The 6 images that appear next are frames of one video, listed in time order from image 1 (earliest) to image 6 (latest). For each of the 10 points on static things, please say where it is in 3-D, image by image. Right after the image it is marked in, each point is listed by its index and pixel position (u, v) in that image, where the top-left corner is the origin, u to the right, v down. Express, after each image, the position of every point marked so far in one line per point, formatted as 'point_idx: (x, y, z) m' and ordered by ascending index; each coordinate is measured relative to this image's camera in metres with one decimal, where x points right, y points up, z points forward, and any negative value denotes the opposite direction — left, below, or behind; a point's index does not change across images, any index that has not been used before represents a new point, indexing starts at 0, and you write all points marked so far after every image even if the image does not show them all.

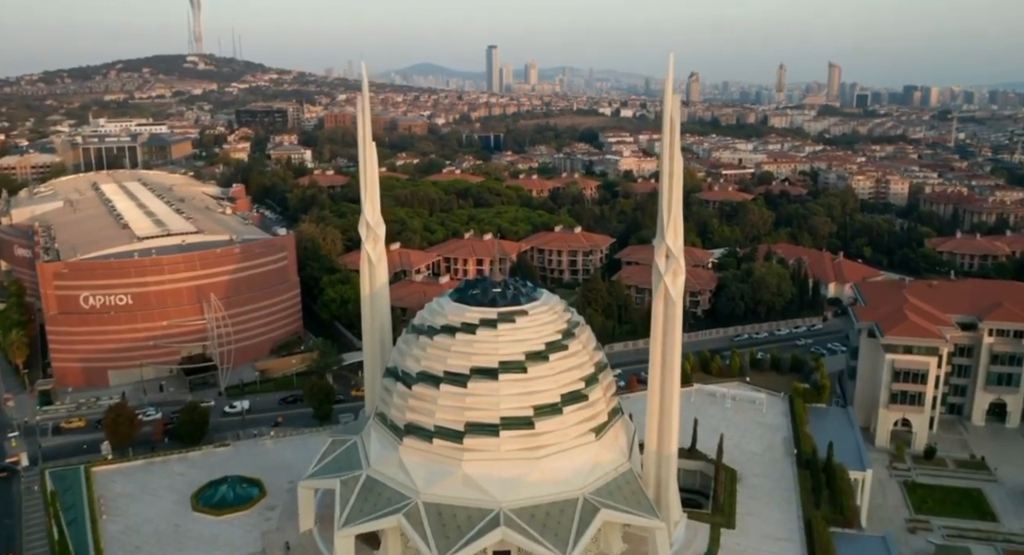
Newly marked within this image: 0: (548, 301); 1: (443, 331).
0: (+0.8, -0.5, +18.3) m
1: (-1.4, -1.1, +17.5) m
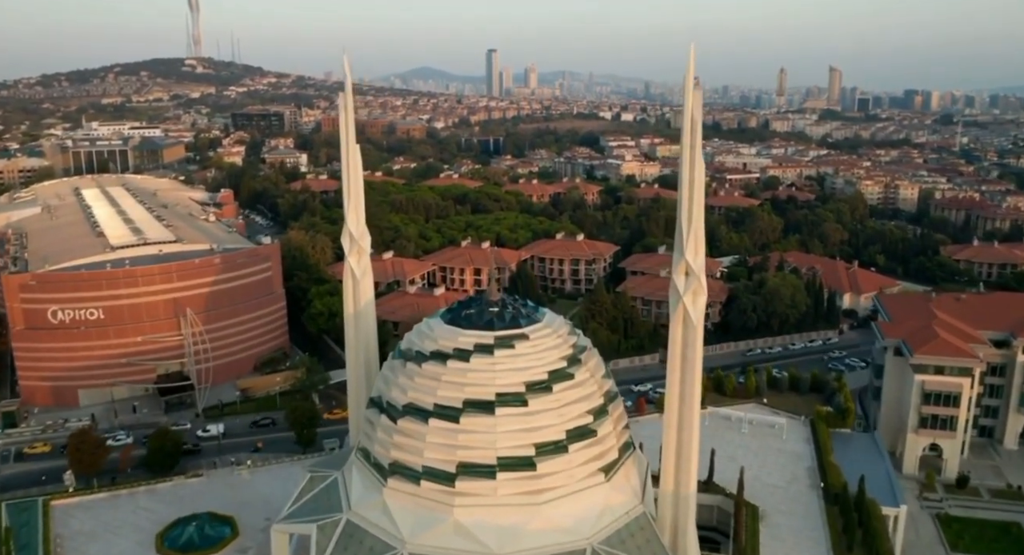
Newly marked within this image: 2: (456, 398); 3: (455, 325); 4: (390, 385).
0: (+0.7, -0.8, +16.3) m
1: (-1.4, -1.4, +15.5) m
2: (-1.0, -2.1, +15.0) m
3: (-1.0, -0.9, +15.9) m
4: (-2.3, -2.0, +16.0) m
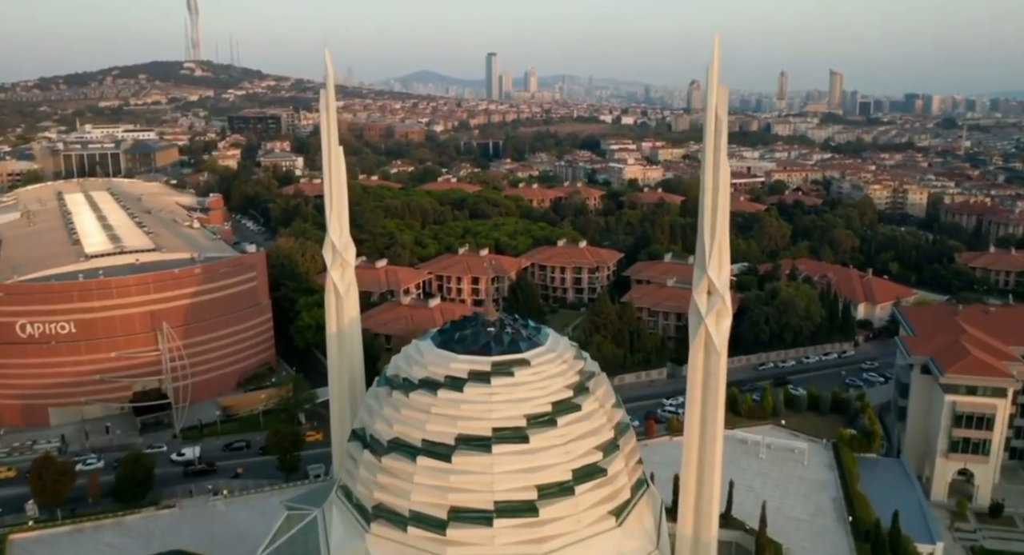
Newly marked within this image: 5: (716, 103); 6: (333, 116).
0: (+0.7, -1.1, +14.5) m
1: (-1.4, -1.7, +13.8) m
2: (-1.0, -2.4, +13.2) m
3: (-1.0, -1.2, +14.2) m
4: (-2.3, -2.3, +14.3) m
5: (+3.0, +2.6, +12.8) m
6: (-3.5, +3.1, +16.7) m
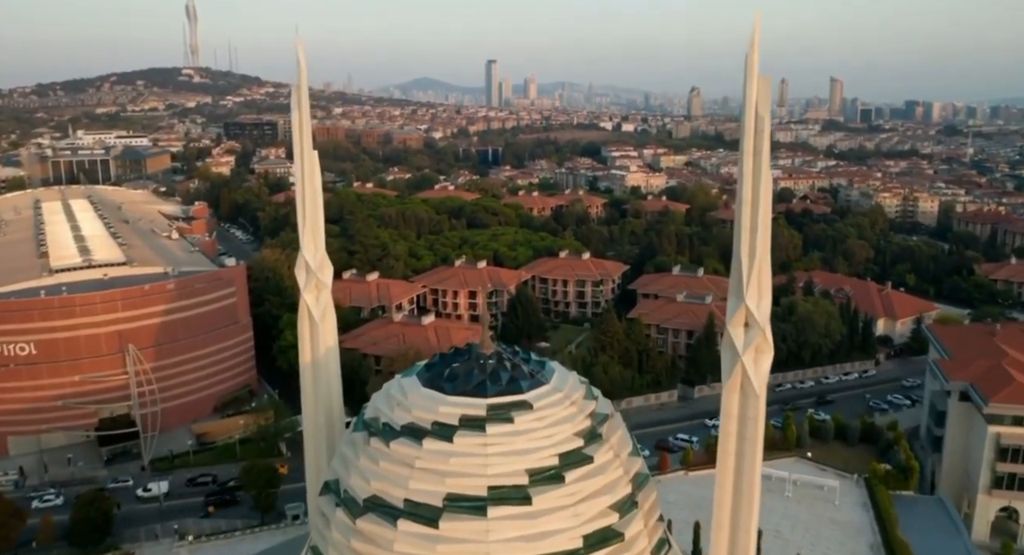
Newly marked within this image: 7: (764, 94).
0: (+0.7, -1.5, +12.4) m
1: (-1.4, -2.1, +11.6) m
2: (-1.0, -2.8, +11.1) m
3: (-1.1, -1.6, +12.1) m
4: (-2.3, -2.7, +12.1) m
5: (+3.0, +2.2, +10.7) m
6: (-3.5, +2.7, +14.6) m
7: (+3.1, +2.3, +10.7) m
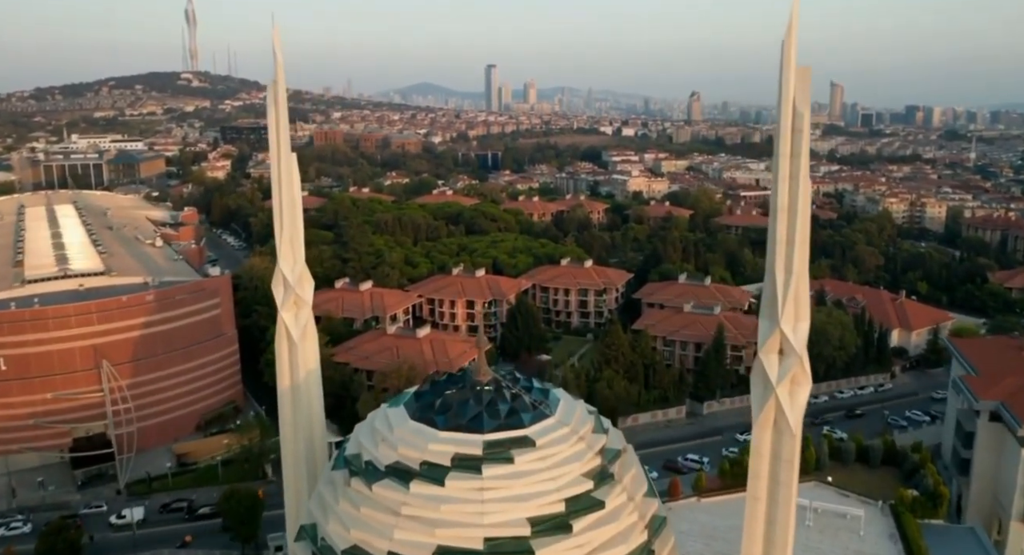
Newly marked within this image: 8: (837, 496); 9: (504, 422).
0: (+0.7, -1.8, +11.0) m
1: (-1.4, -2.3, +10.2) m
2: (-1.0, -3.0, +9.7) m
3: (-1.1, -1.8, +10.6) m
4: (-2.3, -2.9, +10.7) m
5: (+3.0, +2.0, +9.3) m
6: (-3.5, +2.5, +13.2) m
7: (+3.1, +2.0, +9.3) m
8: (+7.4, -5.0, +19.7) m
9: (-0.1, -1.7, +10.5) m
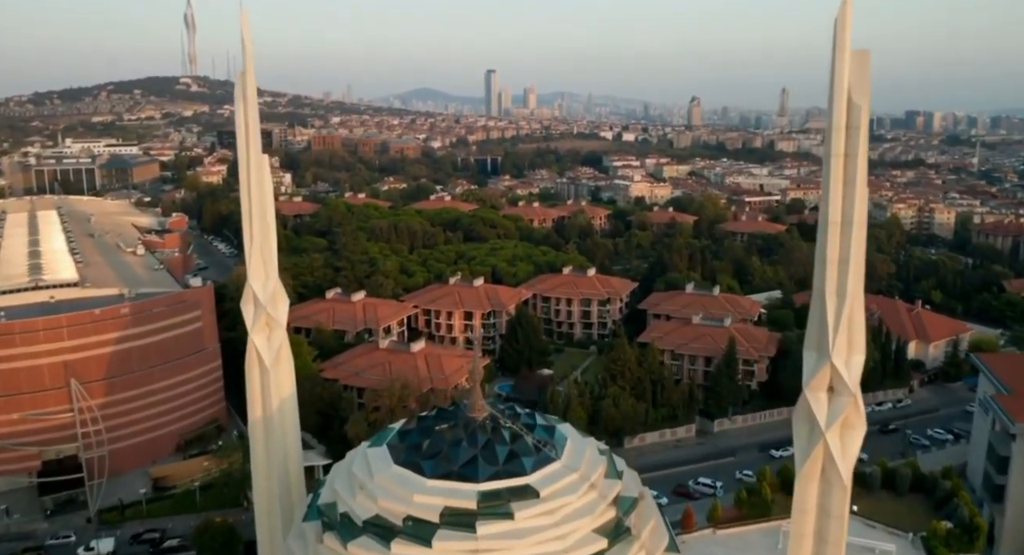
0: (+0.7, -2.0, +9.5) m
1: (-1.4, -2.6, +8.7) m
2: (-1.0, -3.2, +8.2) m
3: (-1.1, -2.0, +9.1) m
4: (-2.3, -3.1, +9.2) m
5: (+3.0, +1.8, +7.8) m
6: (-3.5, +2.3, +11.7) m
7: (+3.1, +1.8, +7.8) m
8: (+7.4, -5.2, +18.2) m
9: (-0.1, -2.0, +9.0) m
